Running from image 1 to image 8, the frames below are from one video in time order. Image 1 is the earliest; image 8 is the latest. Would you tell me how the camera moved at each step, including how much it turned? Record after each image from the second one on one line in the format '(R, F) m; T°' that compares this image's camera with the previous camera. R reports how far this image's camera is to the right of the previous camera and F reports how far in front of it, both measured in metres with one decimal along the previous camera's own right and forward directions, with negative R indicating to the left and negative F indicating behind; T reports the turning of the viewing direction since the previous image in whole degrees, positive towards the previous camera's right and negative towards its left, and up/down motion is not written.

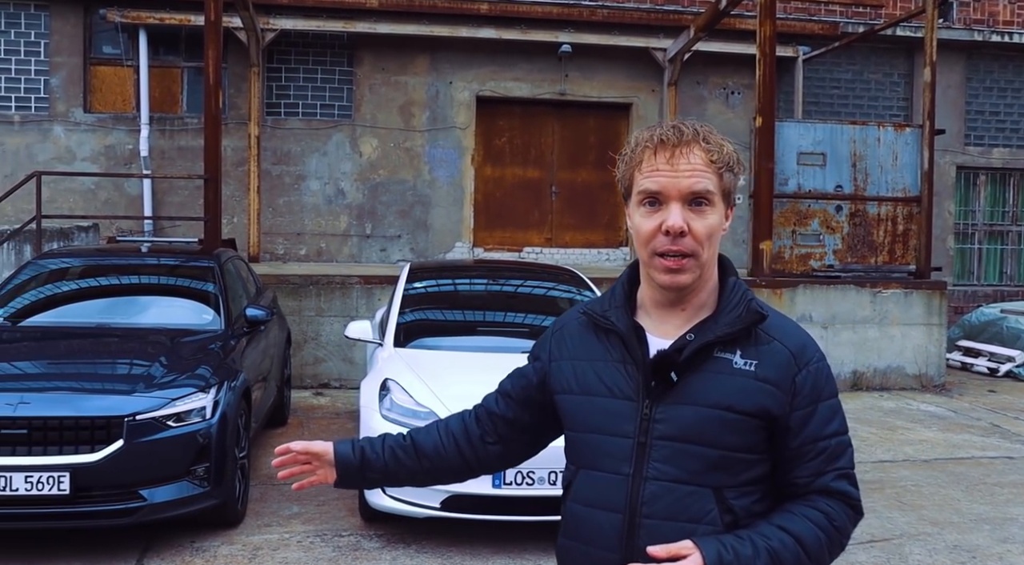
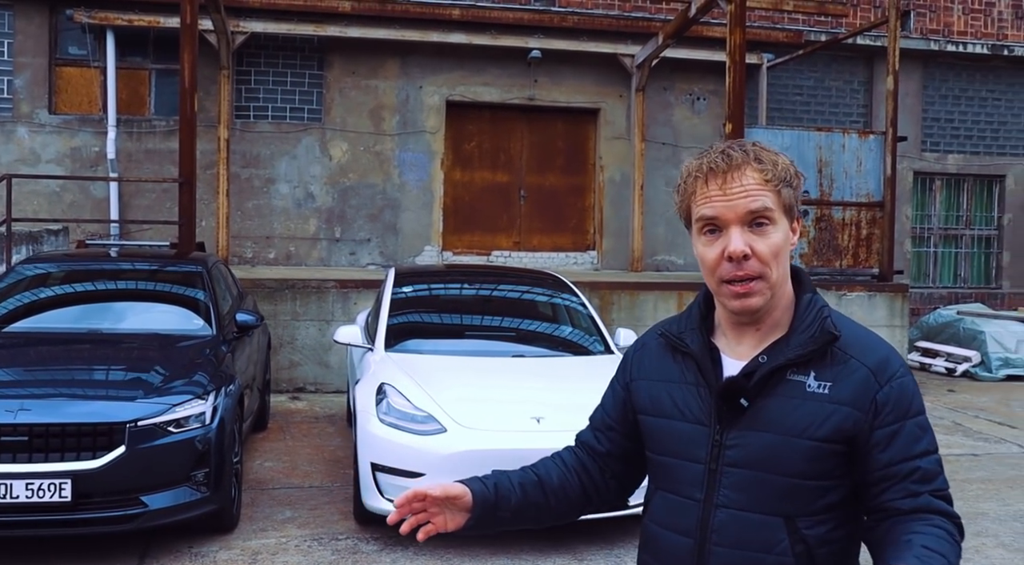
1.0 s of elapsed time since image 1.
(-0.2, -0.1) m; +3°
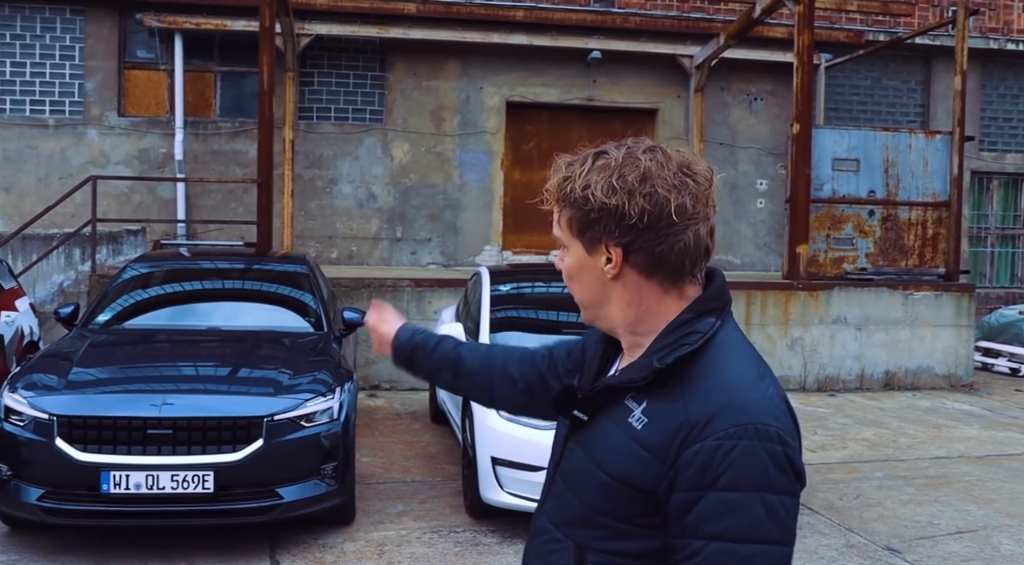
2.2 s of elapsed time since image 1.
(-0.5, -0.1) m; -2°
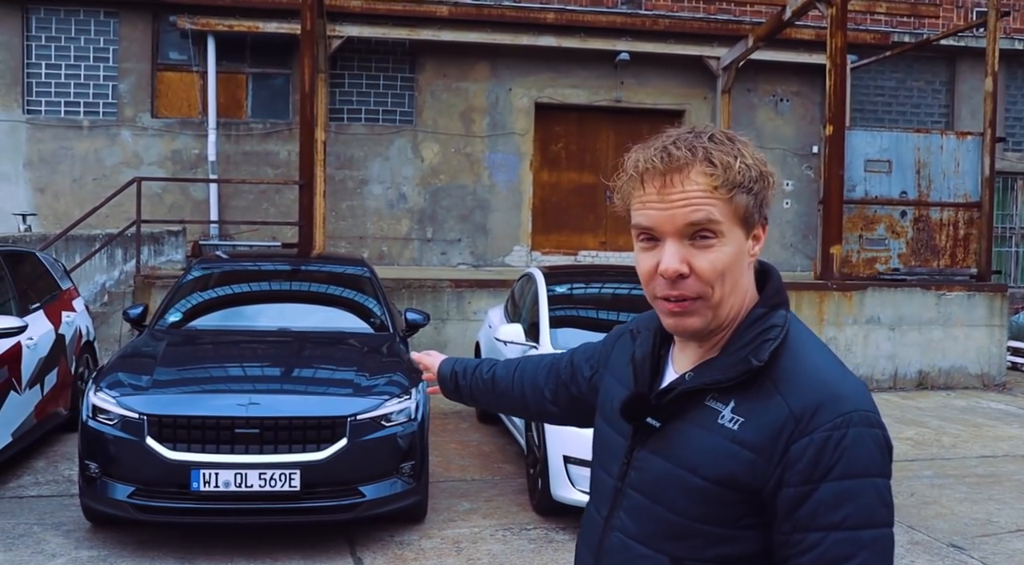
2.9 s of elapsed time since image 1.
(-0.3, -0.1) m; 0°
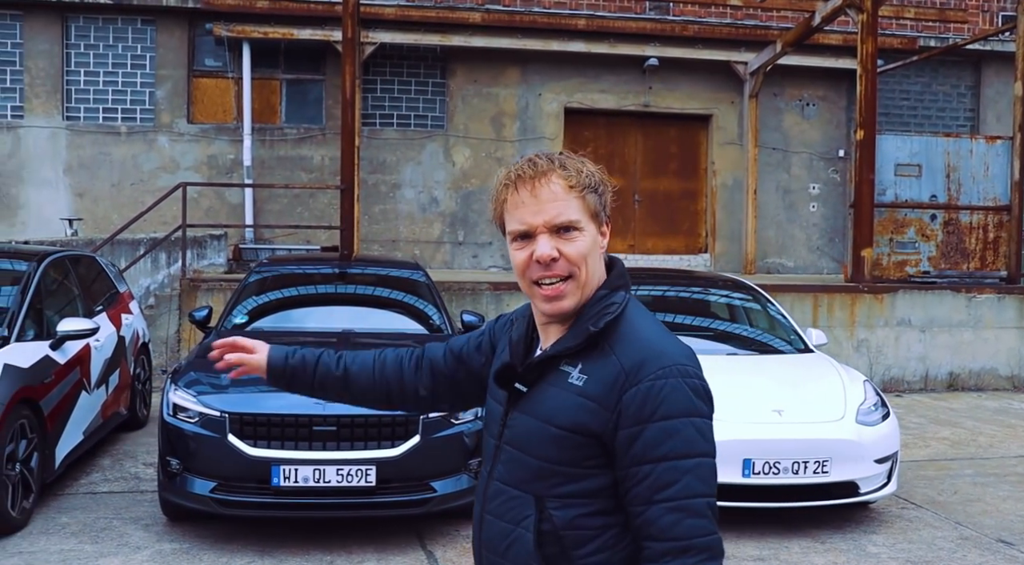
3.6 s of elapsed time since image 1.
(-0.3, -0.2) m; -1°
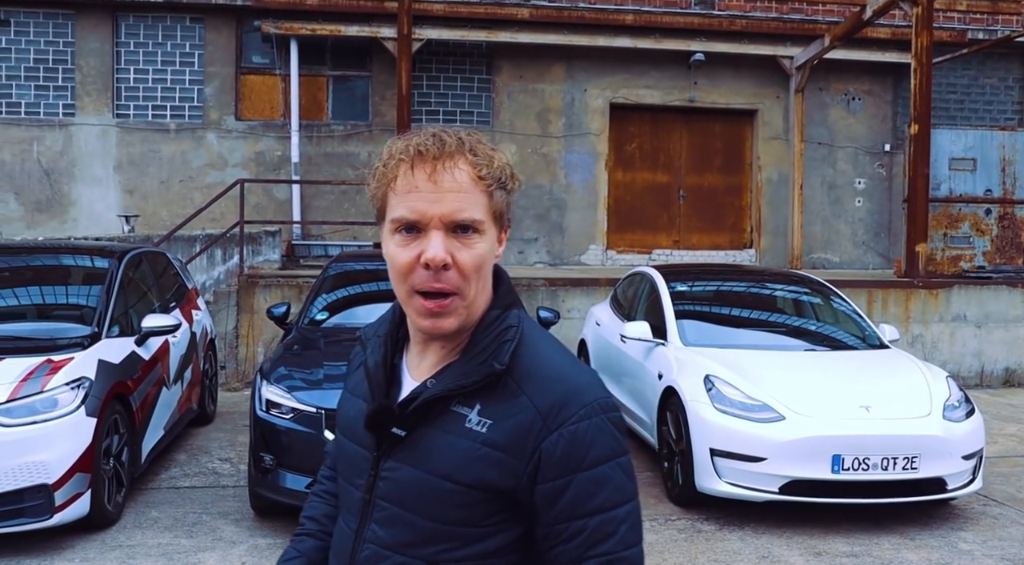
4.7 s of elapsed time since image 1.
(-0.4, 0.0) m; -1°
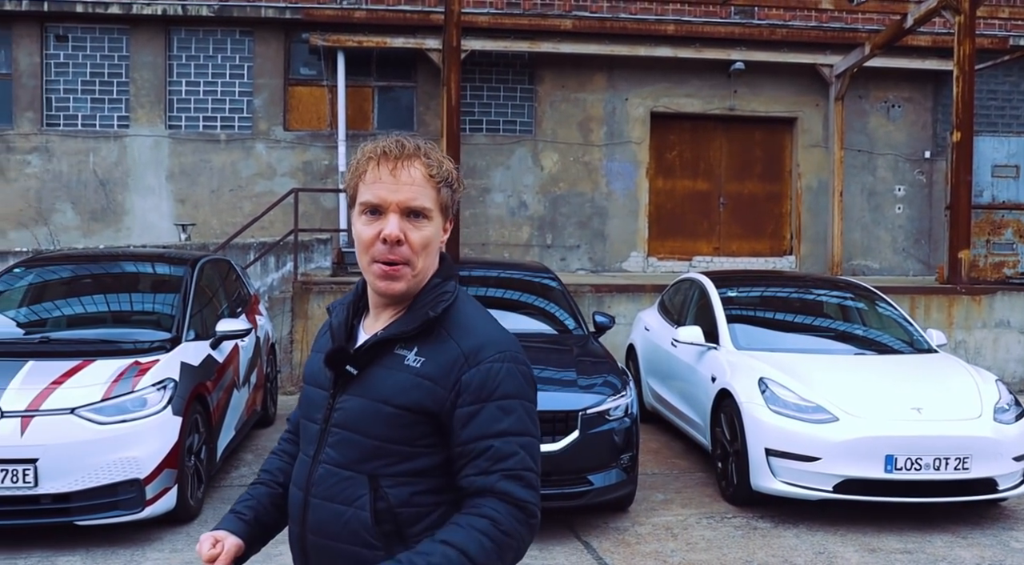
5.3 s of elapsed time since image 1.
(-0.2, -0.2) m; -2°
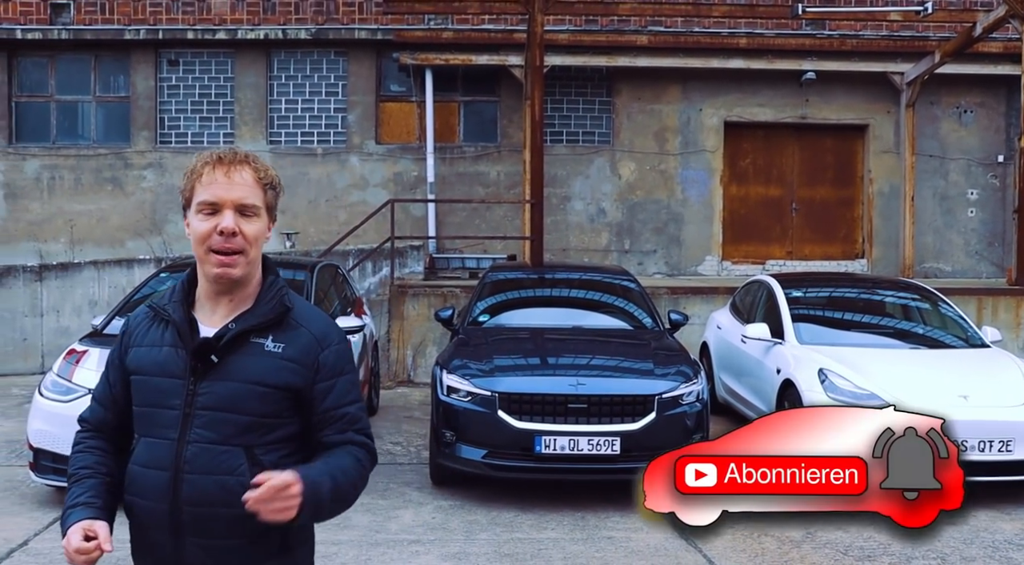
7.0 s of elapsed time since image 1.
(-0.1, -0.7) m; -5°
